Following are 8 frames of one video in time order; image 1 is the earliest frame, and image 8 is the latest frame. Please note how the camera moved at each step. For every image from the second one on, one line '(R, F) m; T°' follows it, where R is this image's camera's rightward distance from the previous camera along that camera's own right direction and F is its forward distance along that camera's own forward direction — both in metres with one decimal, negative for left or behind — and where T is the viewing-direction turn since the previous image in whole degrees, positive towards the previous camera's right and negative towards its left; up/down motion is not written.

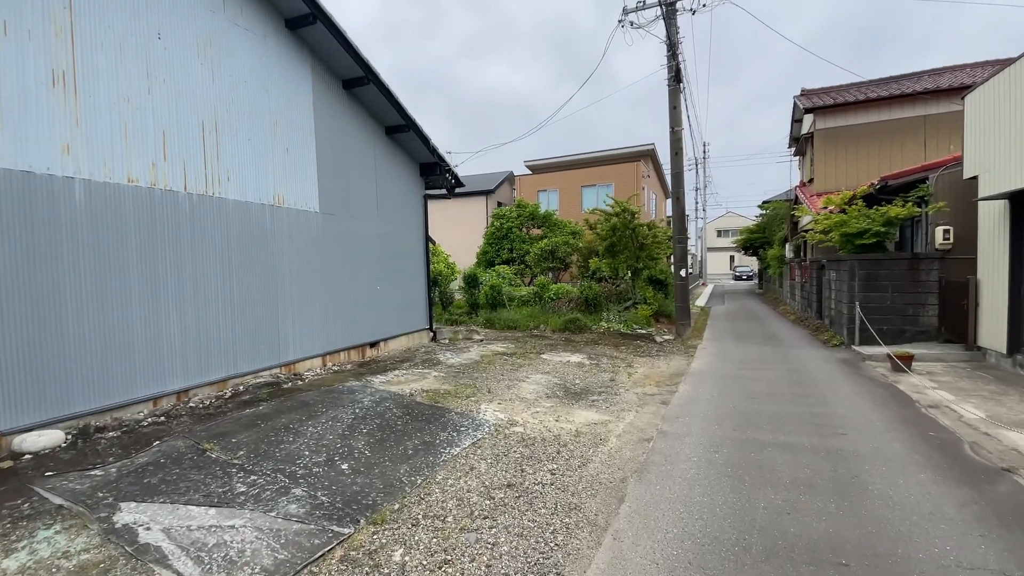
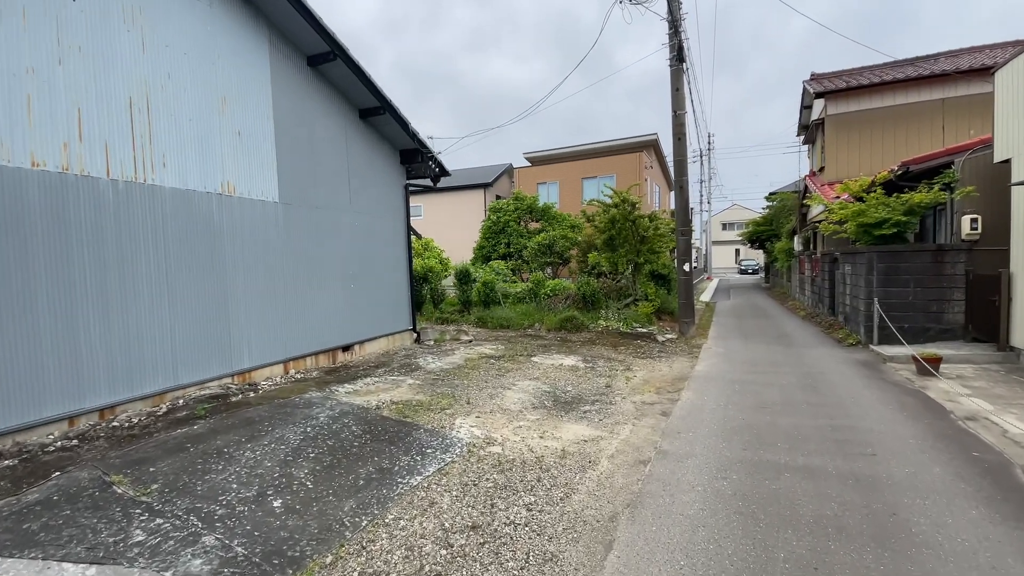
(+0.3, +0.7) m; 0°
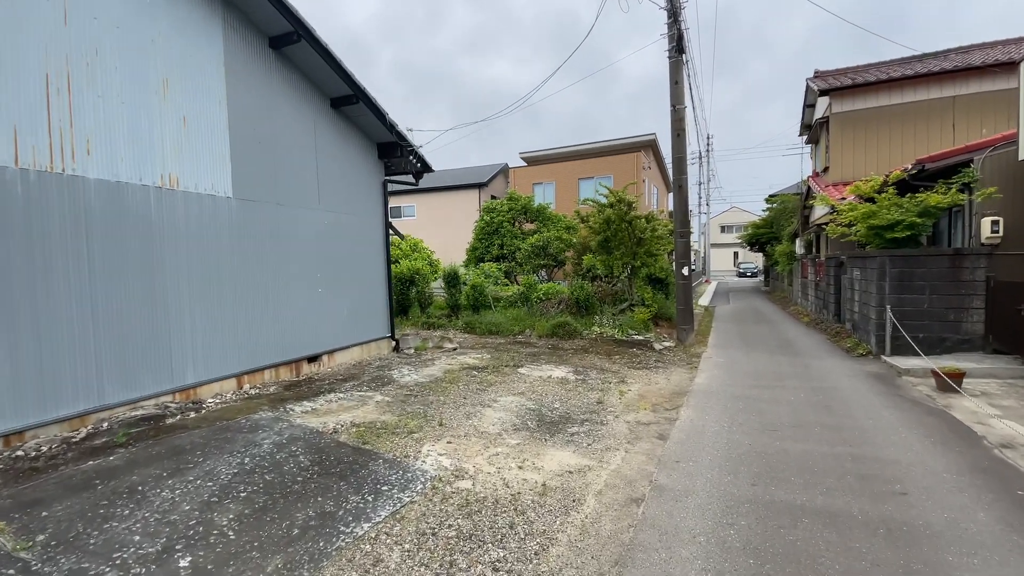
(+0.2, +0.6) m; 0°
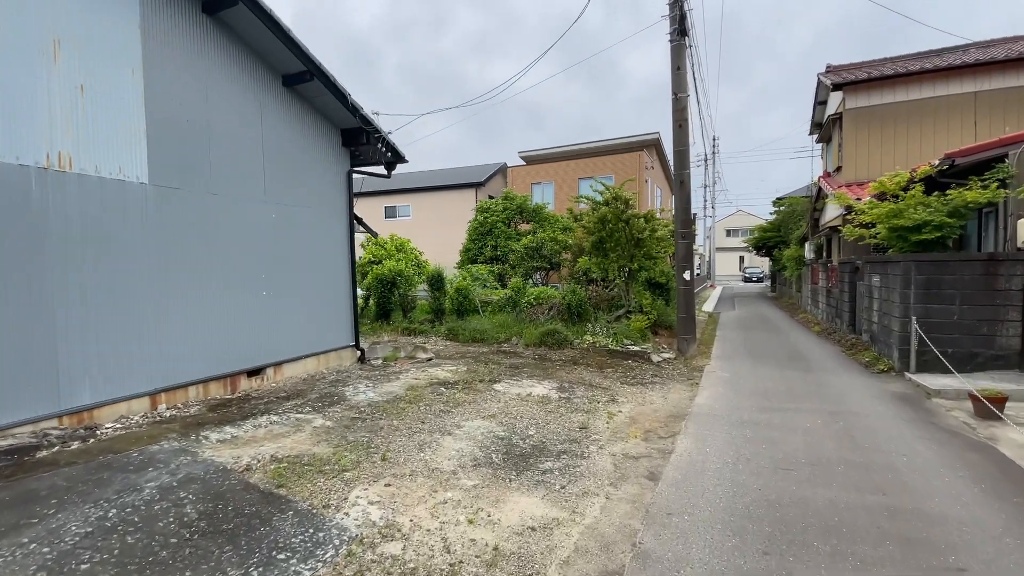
(+0.4, +0.8) m; 0°
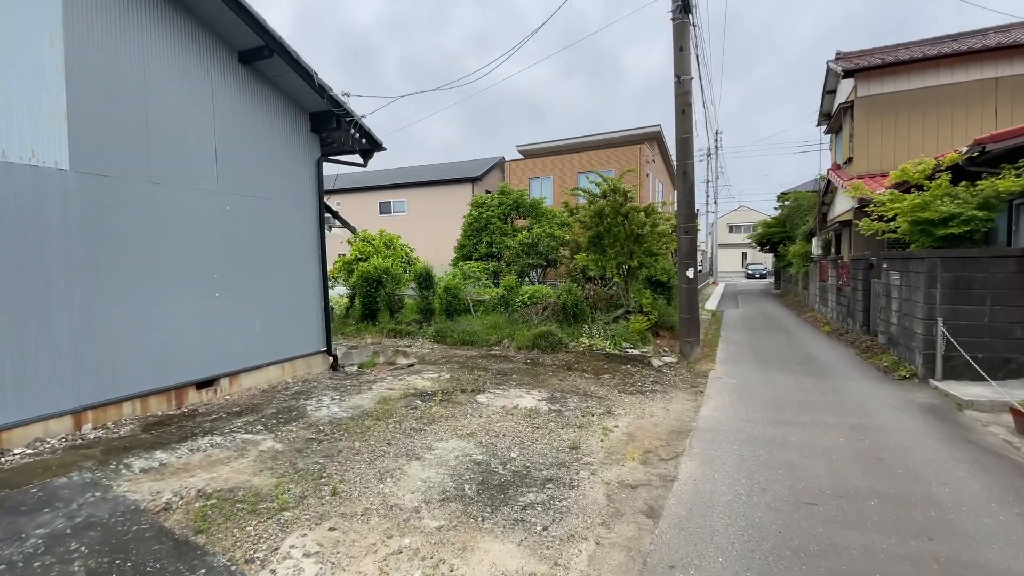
(+0.2, +0.6) m; 0°
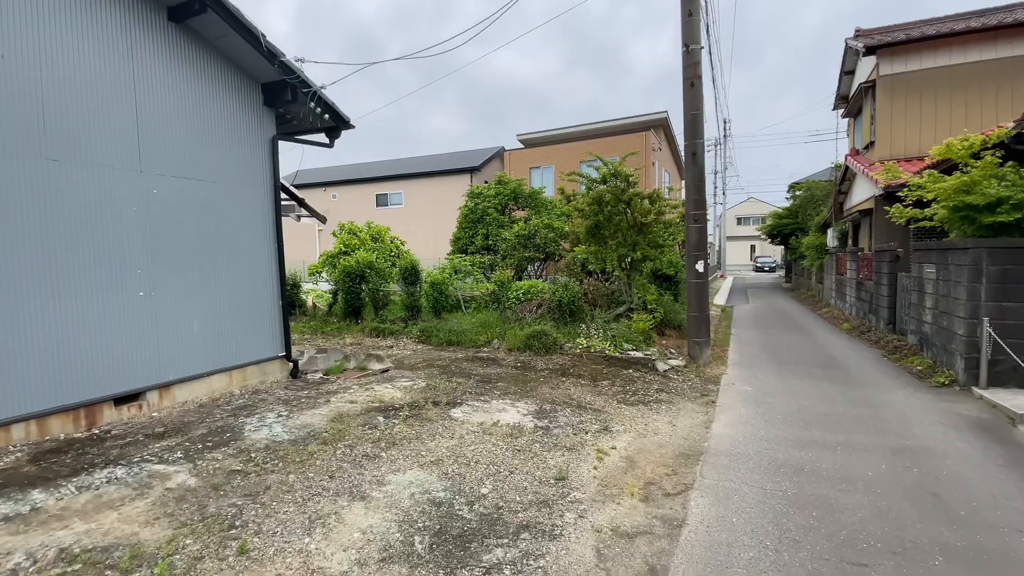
(+0.2, +0.8) m; -1°
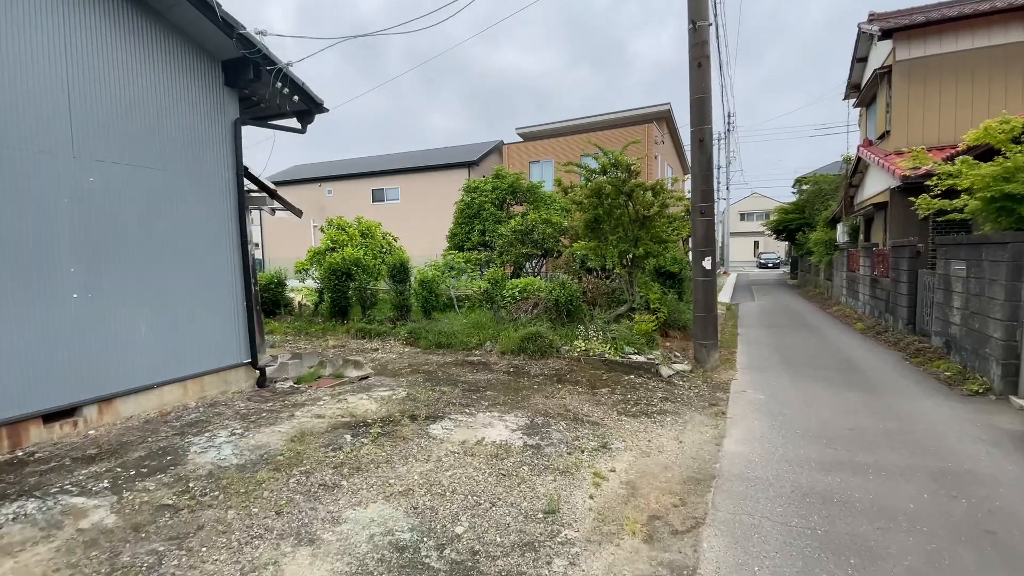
(+0.1, +0.5) m; 0°
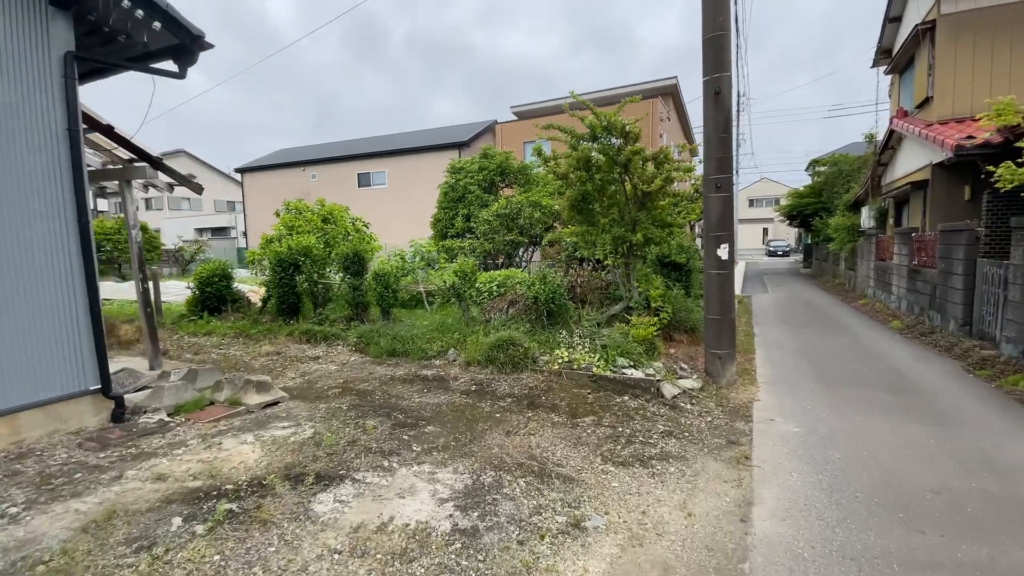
(+0.4, +1.4) m; -1°
